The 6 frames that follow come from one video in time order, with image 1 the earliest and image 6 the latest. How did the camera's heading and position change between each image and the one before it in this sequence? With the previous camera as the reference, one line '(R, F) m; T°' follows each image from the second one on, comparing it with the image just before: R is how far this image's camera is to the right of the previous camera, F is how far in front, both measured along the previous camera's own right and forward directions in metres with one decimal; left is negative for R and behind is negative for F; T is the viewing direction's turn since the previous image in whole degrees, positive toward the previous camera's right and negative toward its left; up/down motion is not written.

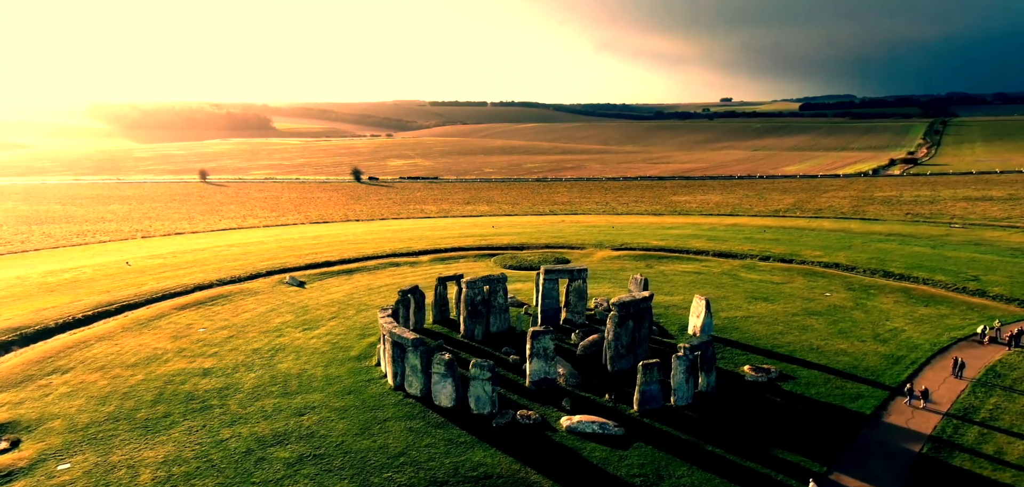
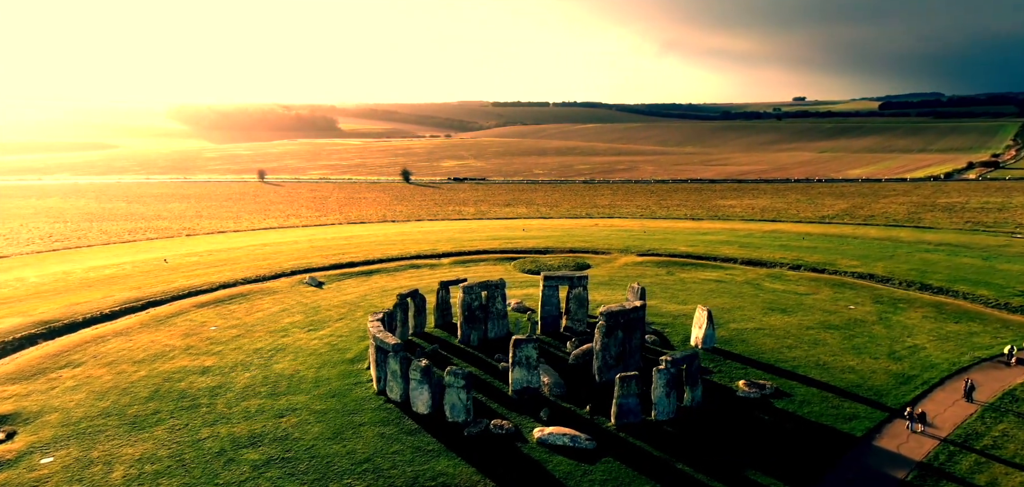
(+1.0, +0.3) m; -4°
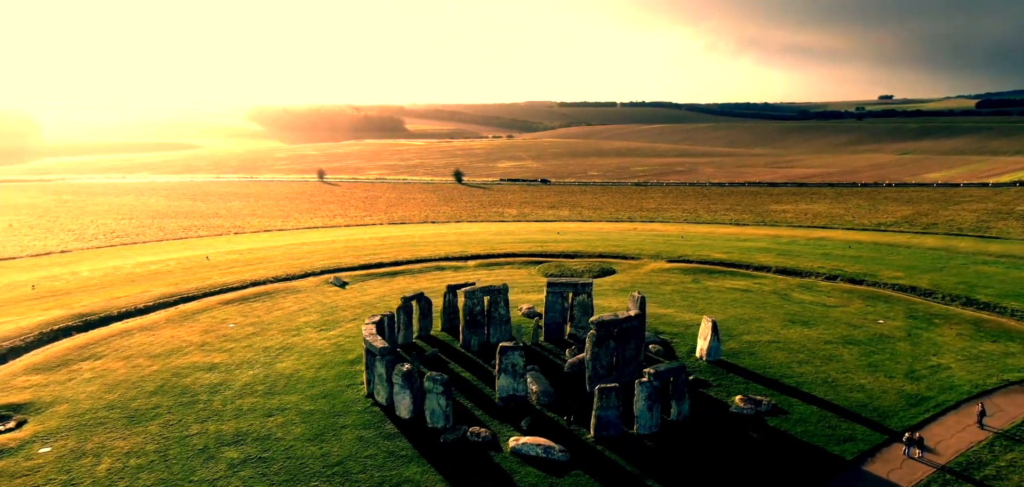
(+1.0, +0.2) m; -4°
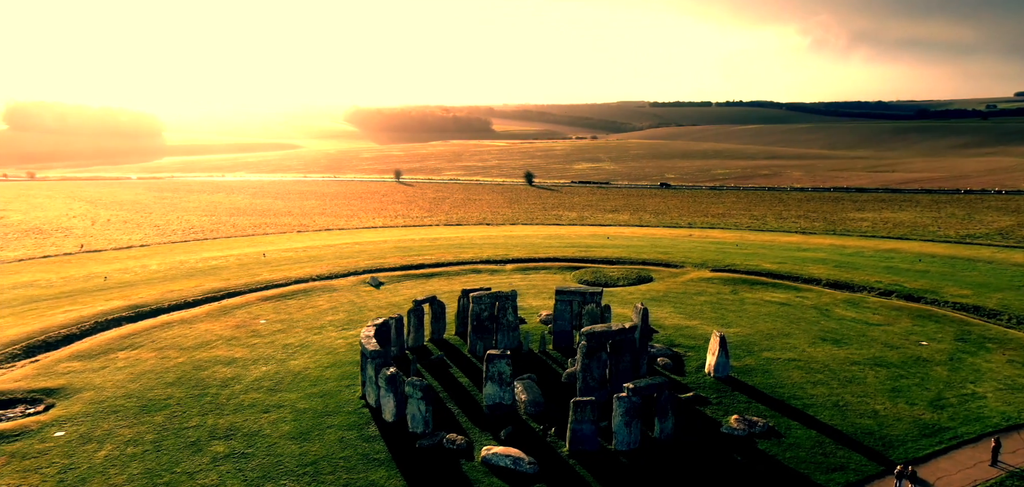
(+1.3, +0.1) m; -6°
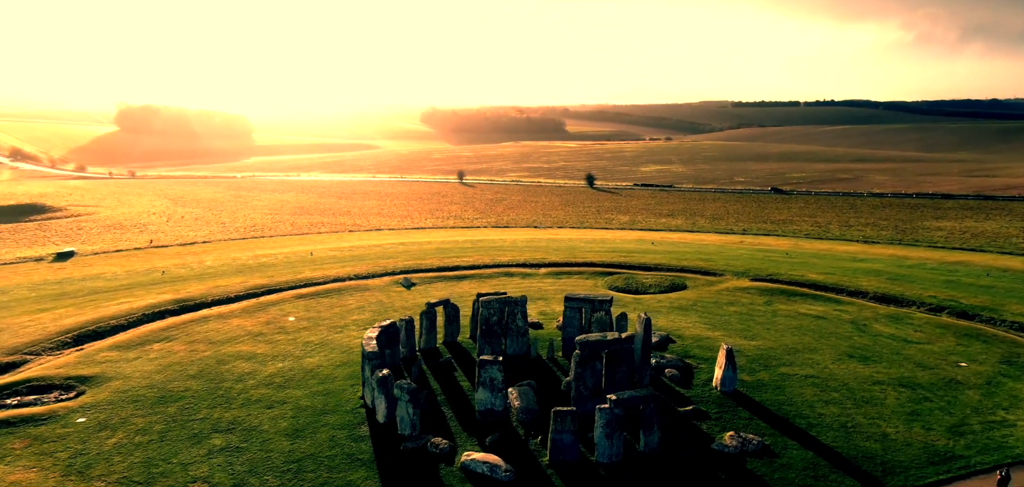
(+1.1, 0.0) m; -5°
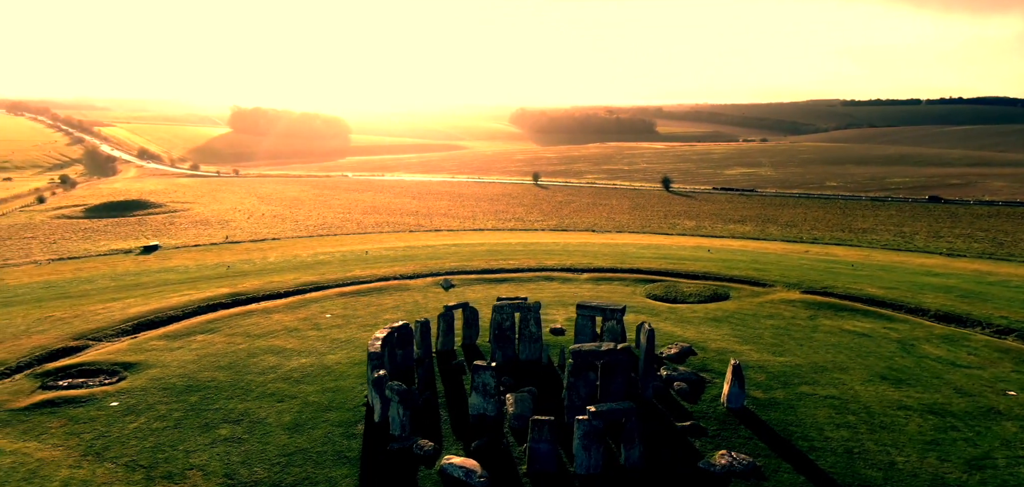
(+1.3, -0.1) m; -6°
